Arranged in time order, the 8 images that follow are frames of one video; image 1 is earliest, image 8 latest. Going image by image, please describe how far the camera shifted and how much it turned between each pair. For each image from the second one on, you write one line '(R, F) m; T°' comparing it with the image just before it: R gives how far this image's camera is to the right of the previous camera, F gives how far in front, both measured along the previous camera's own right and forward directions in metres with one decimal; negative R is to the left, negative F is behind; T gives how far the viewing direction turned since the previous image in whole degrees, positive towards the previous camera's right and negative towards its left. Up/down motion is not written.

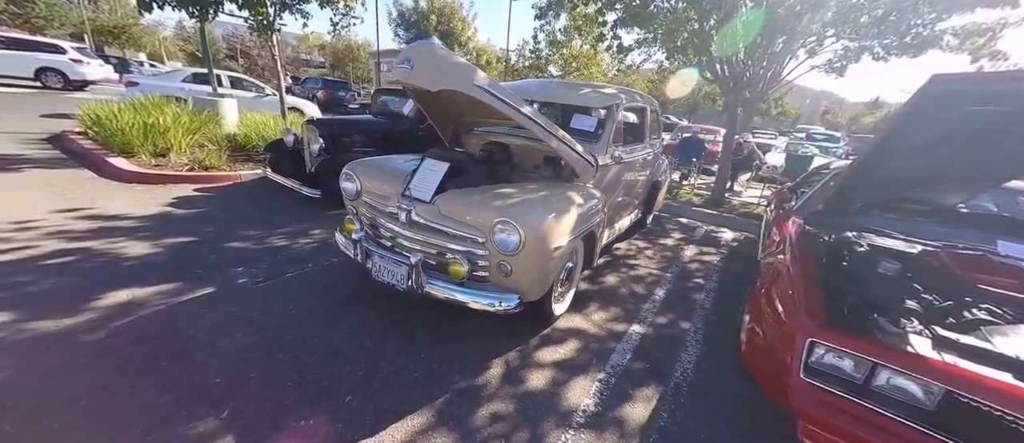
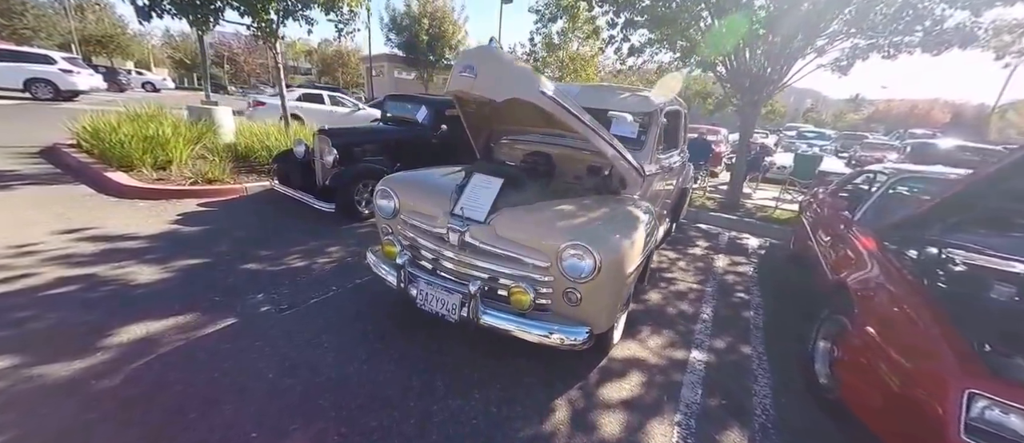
(-0.4, +0.2) m; +1°
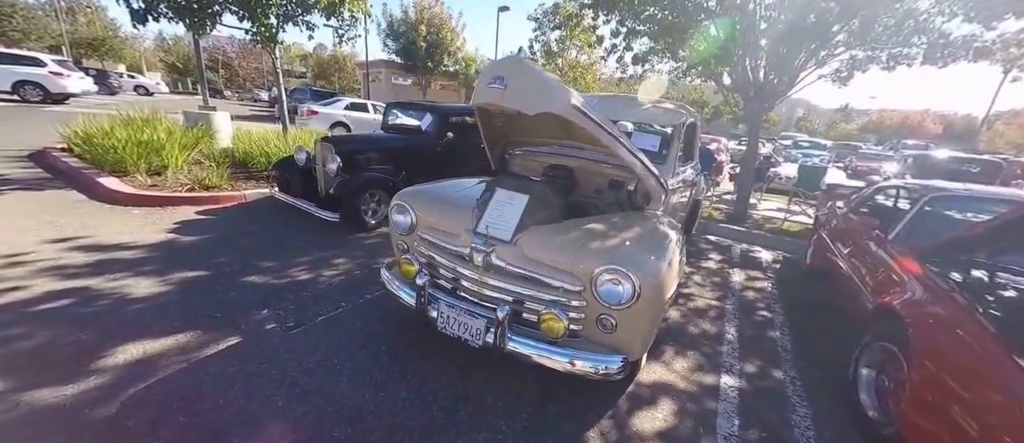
(-0.2, +0.1) m; +1°
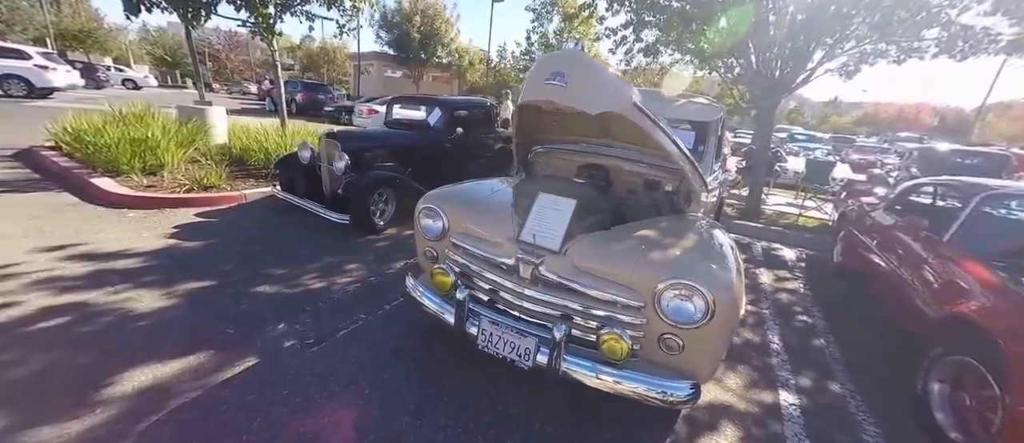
(-0.3, +0.2) m; +1°
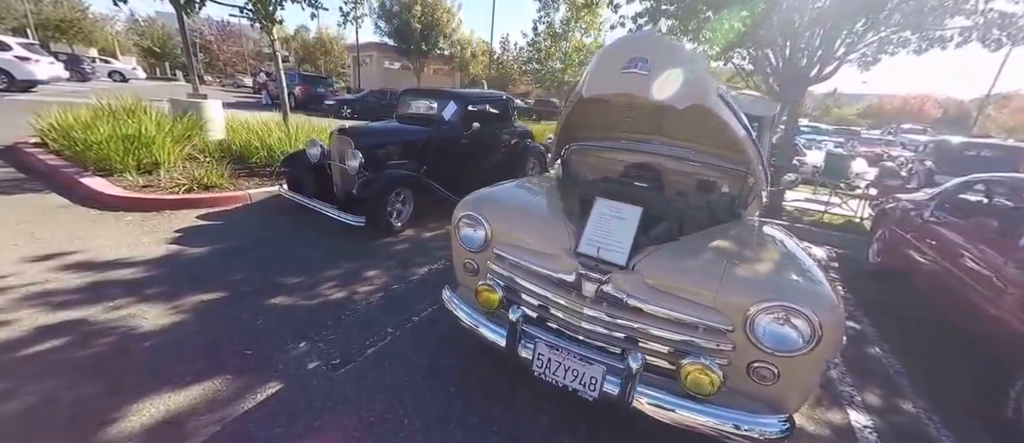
(-0.3, +0.2) m; +1°
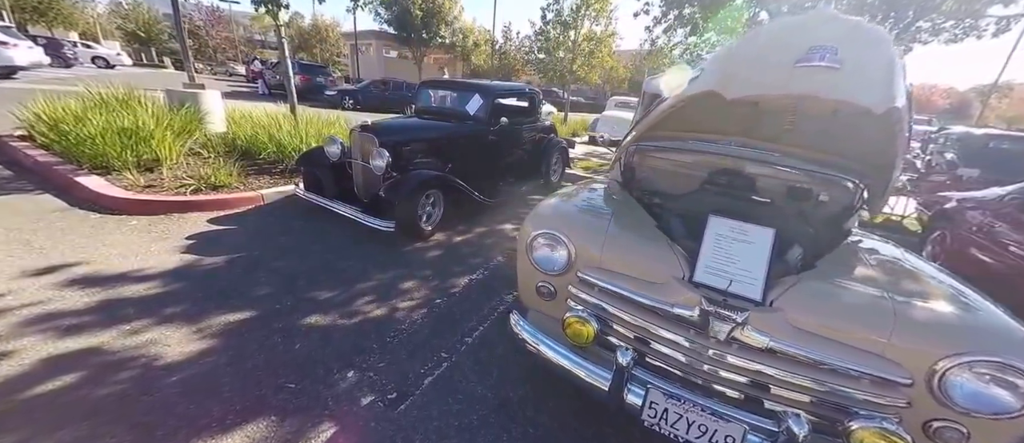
(-0.5, +0.3) m; +1°
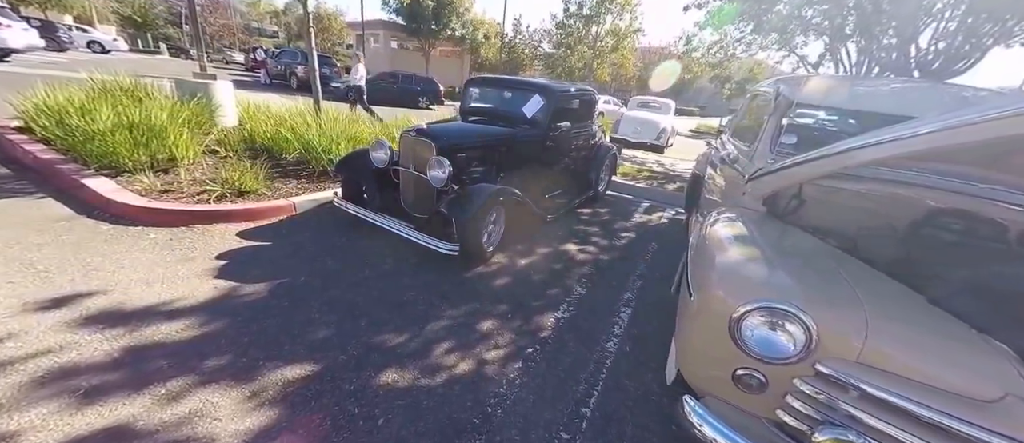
(-0.7, +0.5) m; 0°
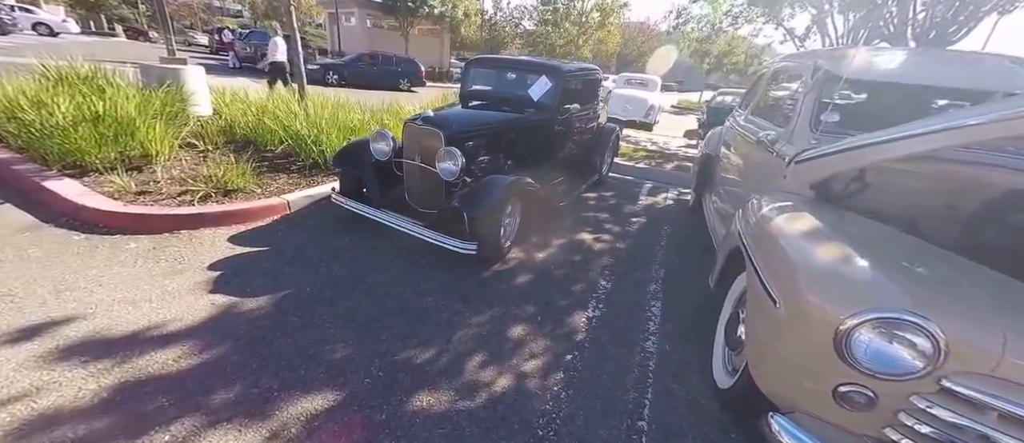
(-0.3, +0.2) m; +2°
